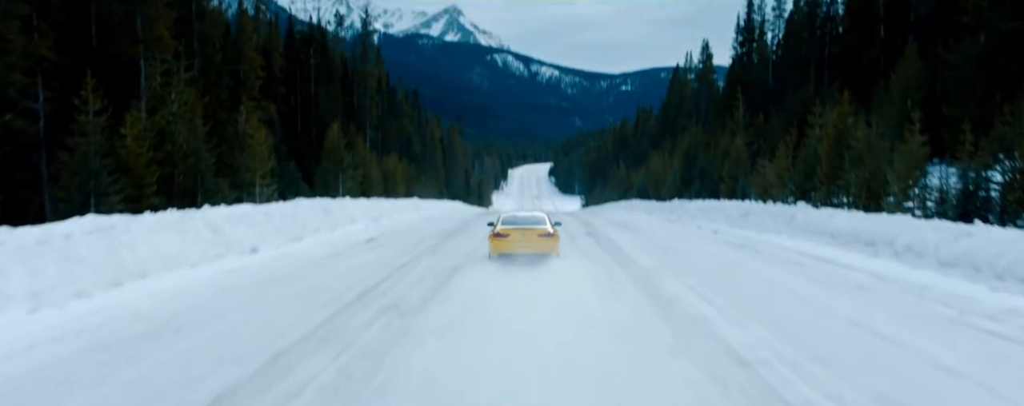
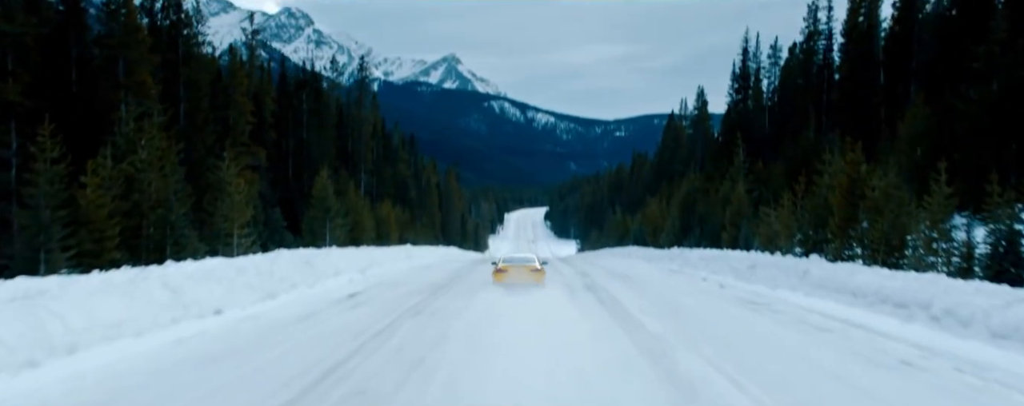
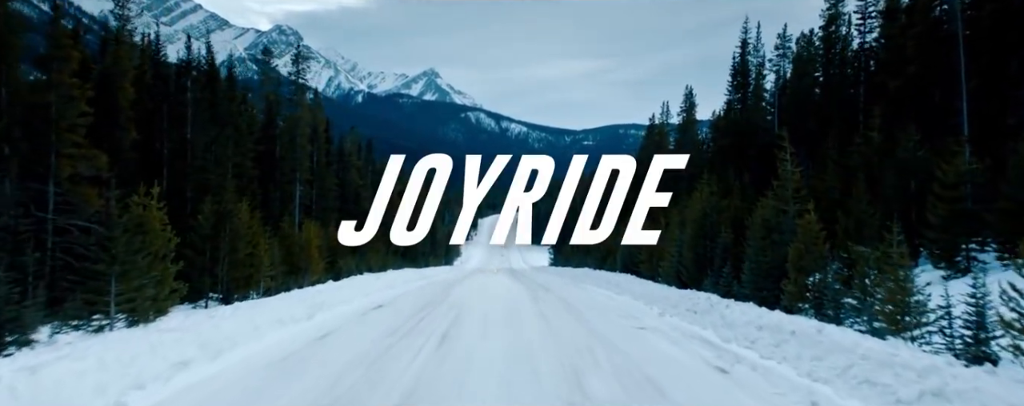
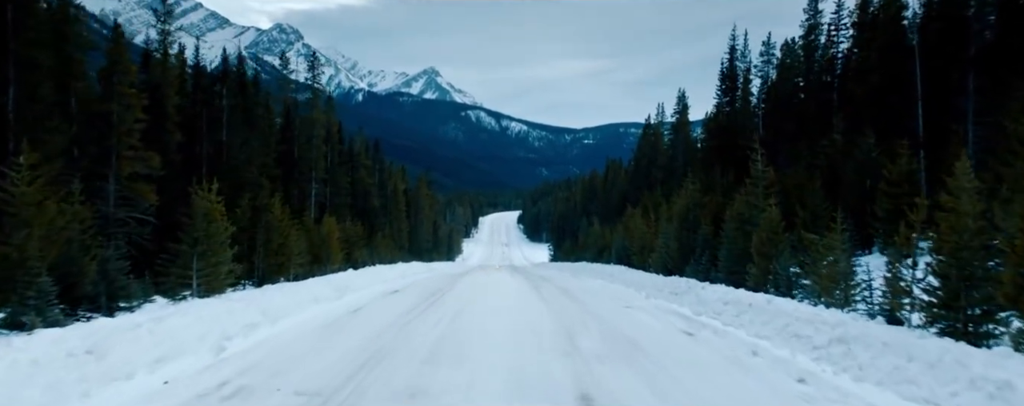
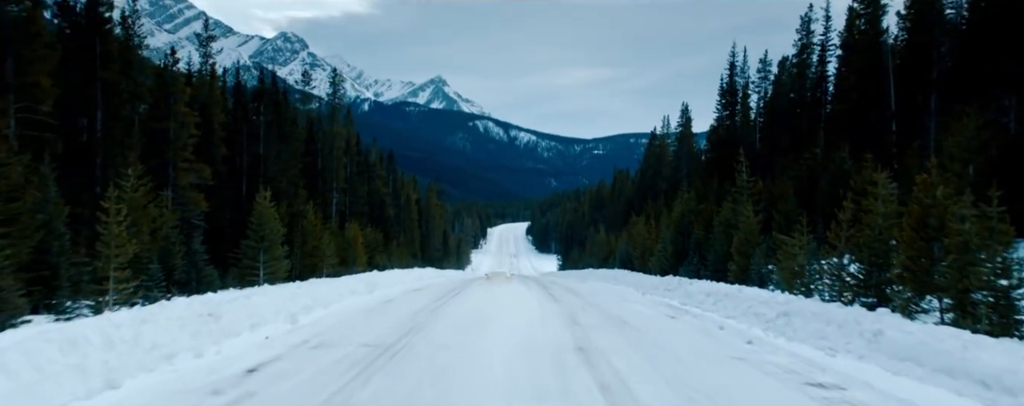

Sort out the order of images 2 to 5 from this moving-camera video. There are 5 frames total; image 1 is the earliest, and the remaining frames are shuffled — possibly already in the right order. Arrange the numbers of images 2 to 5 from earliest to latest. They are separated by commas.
2, 5, 4, 3
